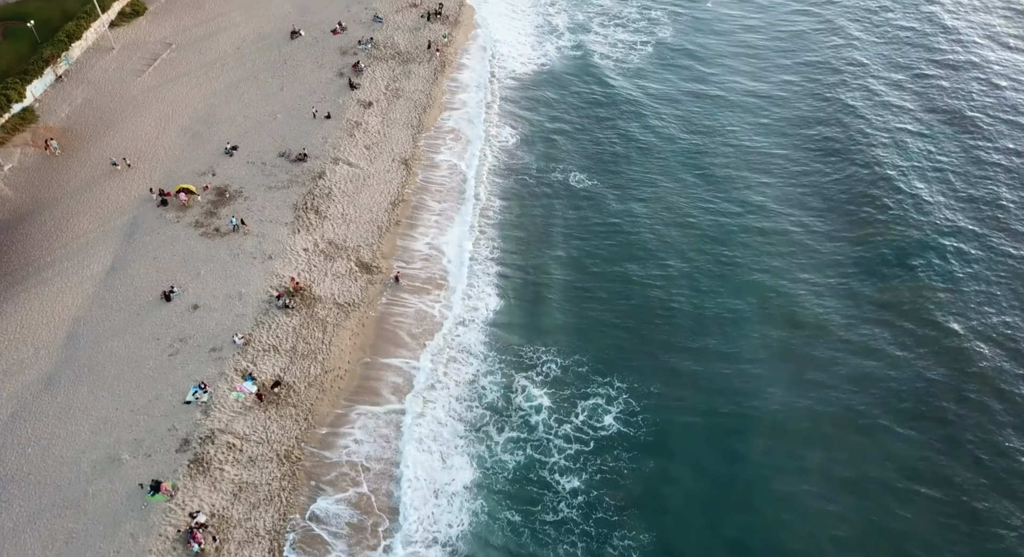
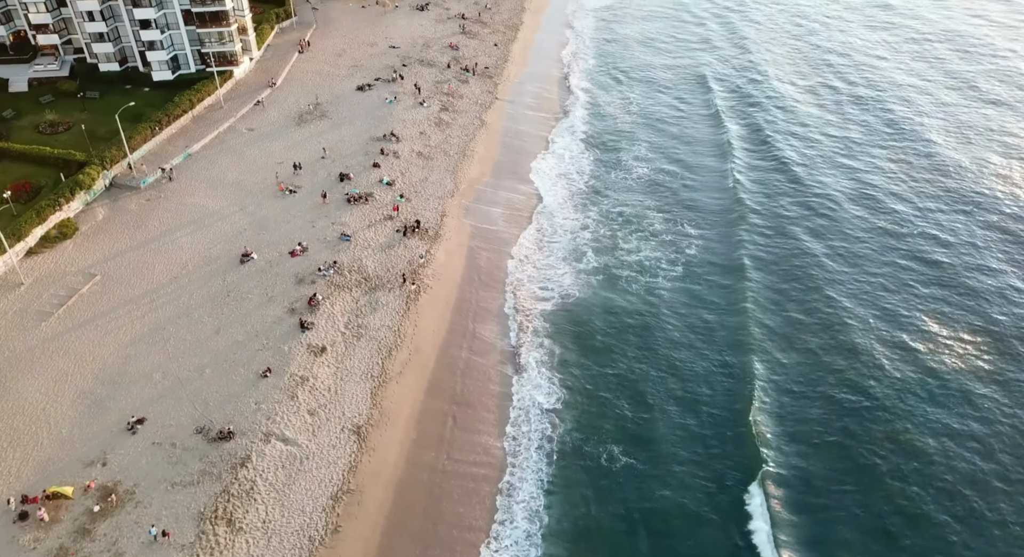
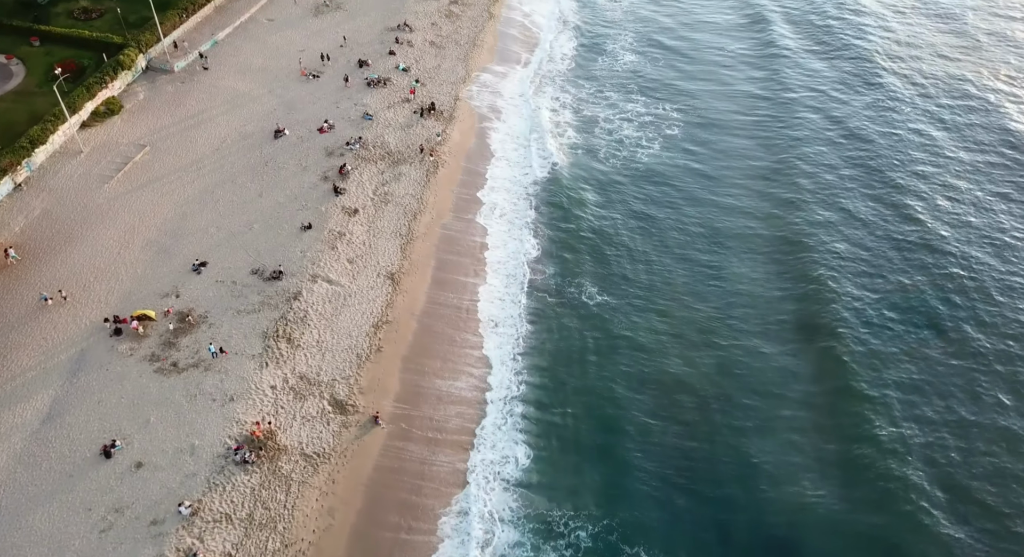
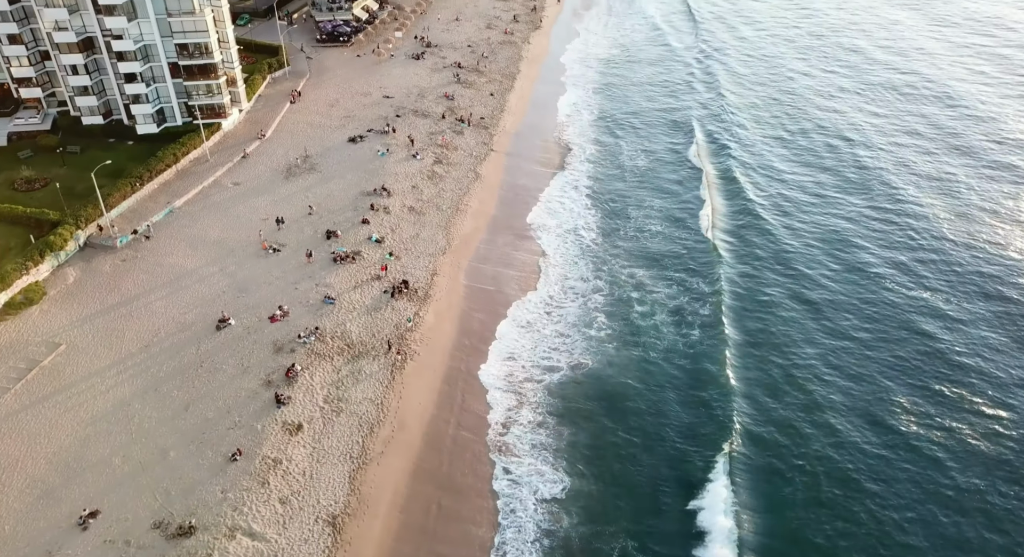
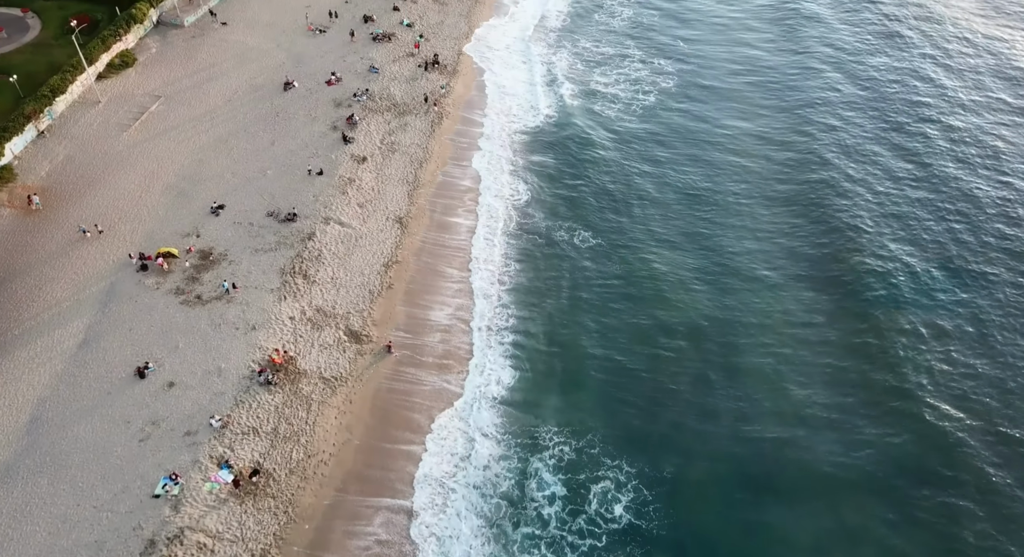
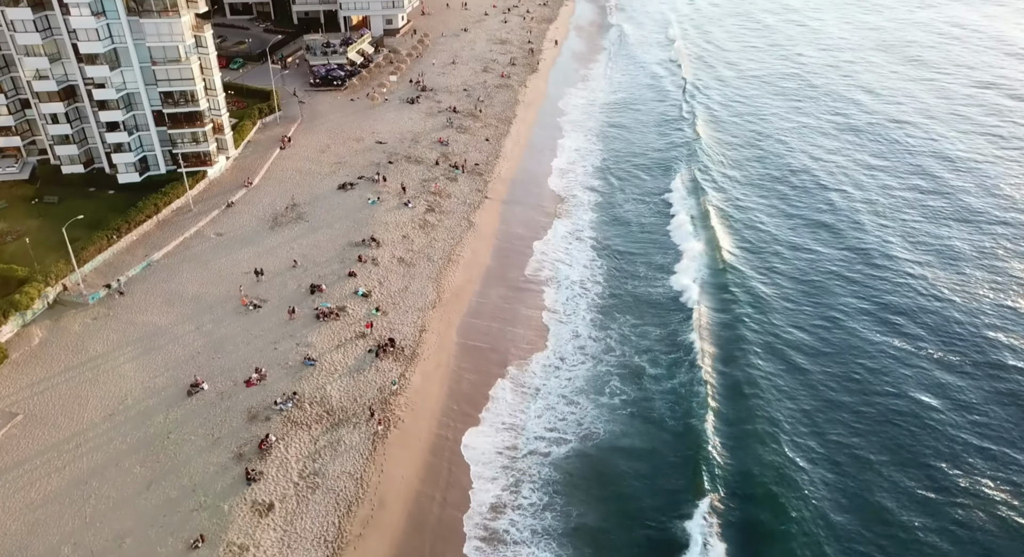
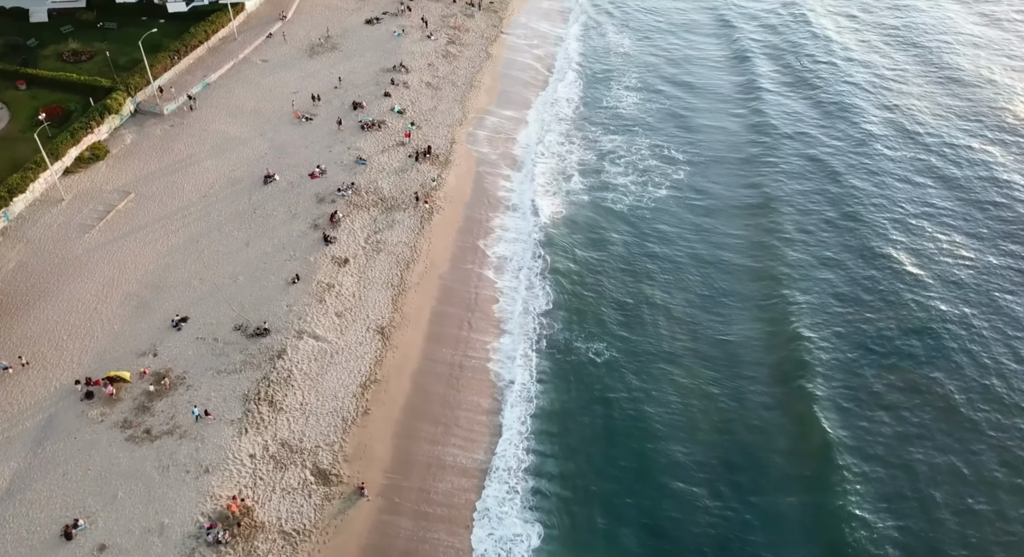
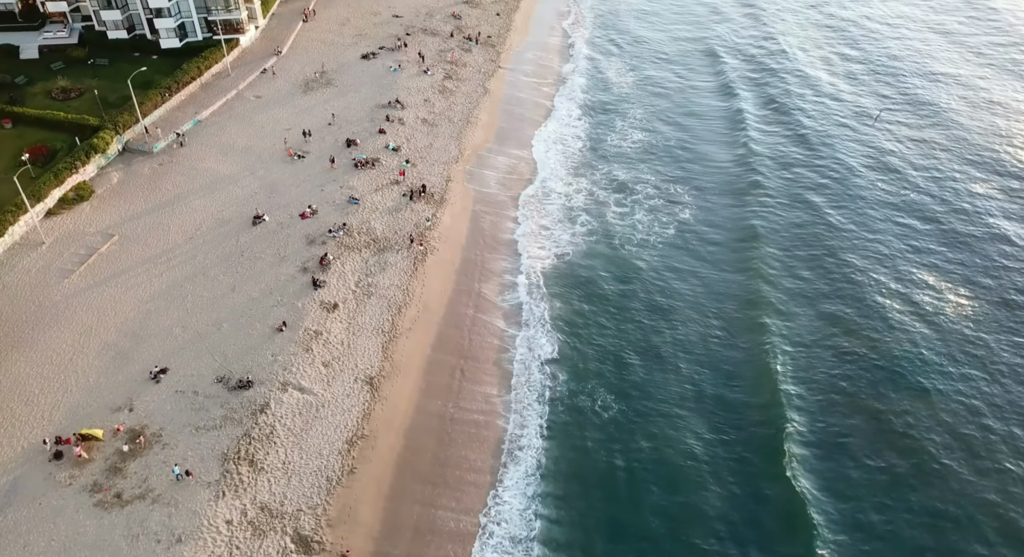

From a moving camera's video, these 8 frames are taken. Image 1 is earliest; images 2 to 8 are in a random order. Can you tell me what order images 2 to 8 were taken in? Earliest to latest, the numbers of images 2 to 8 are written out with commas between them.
5, 3, 7, 8, 2, 4, 6
